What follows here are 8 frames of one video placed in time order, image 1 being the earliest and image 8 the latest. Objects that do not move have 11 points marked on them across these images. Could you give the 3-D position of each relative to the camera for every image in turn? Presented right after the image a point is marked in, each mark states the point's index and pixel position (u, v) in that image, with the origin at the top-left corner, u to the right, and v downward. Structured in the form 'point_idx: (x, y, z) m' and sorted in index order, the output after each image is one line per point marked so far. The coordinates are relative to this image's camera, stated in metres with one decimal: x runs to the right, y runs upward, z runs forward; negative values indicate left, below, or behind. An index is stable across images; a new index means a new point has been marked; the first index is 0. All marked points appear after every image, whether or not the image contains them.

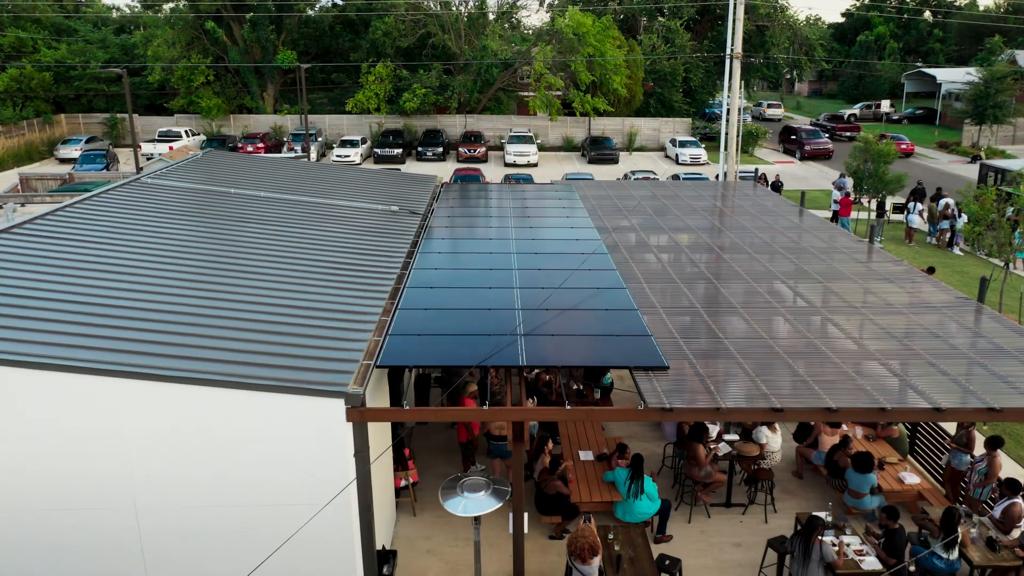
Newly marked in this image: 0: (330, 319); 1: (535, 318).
0: (-2.0, -0.4, +8.6) m
1: (+0.3, -0.4, +9.0) m
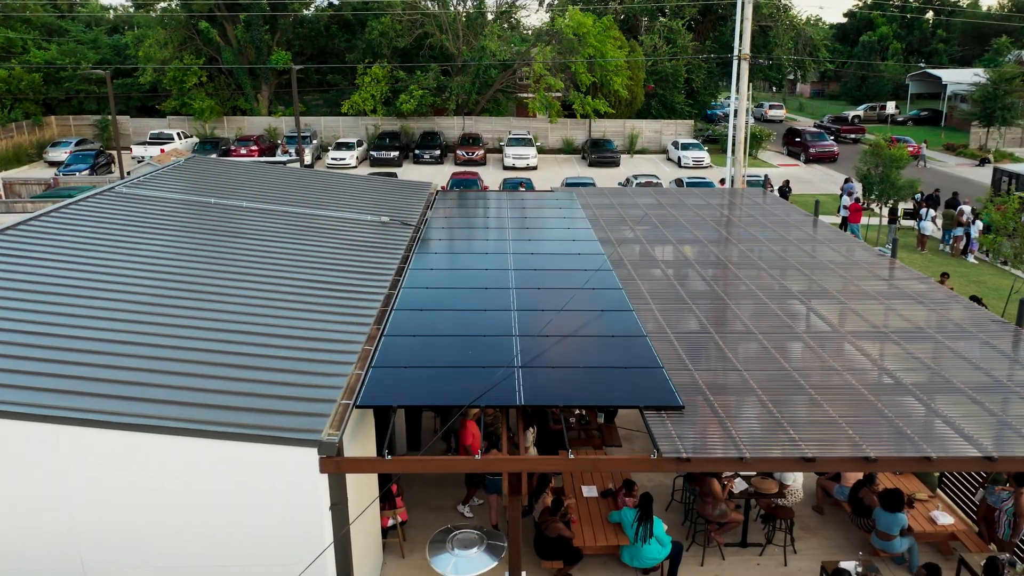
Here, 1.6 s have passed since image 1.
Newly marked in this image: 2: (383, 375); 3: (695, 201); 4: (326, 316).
0: (-2.1, -0.6, +7.8) m
1: (+0.2, -0.6, +8.2) m
2: (-1.2, -0.8, +7.5) m
3: (+4.1, +1.9, +17.5) m
4: (-2.1, -0.4, +8.7) m
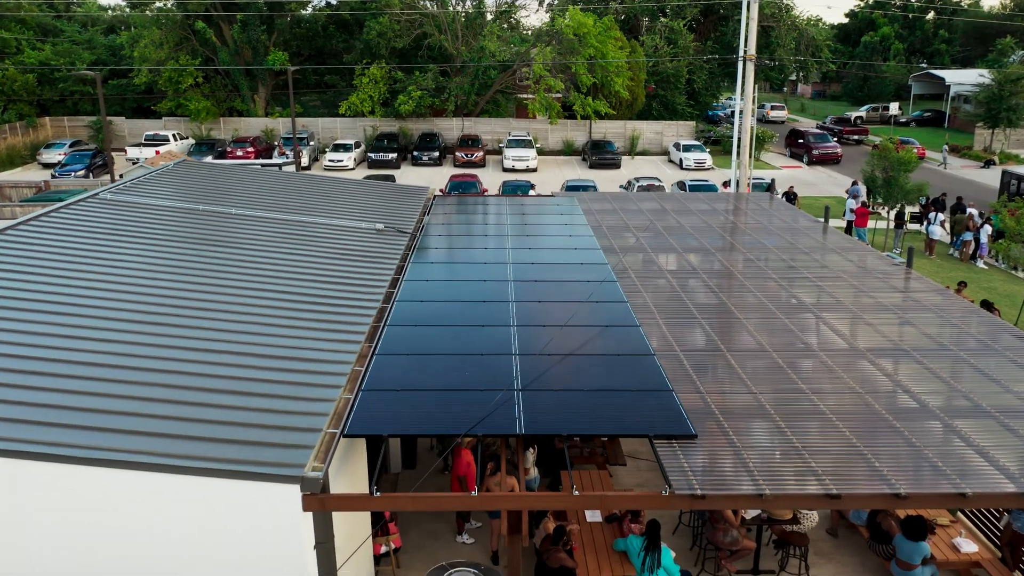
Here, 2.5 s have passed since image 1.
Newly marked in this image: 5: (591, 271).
0: (-2.1, -0.8, +7.3) m
1: (+0.2, -0.8, +7.7) m
2: (-1.2, -1.0, +7.0) m
3: (+4.0, +1.8, +17.0) m
4: (-2.1, -0.5, +8.2) m
5: (+1.2, +0.3, +11.6) m
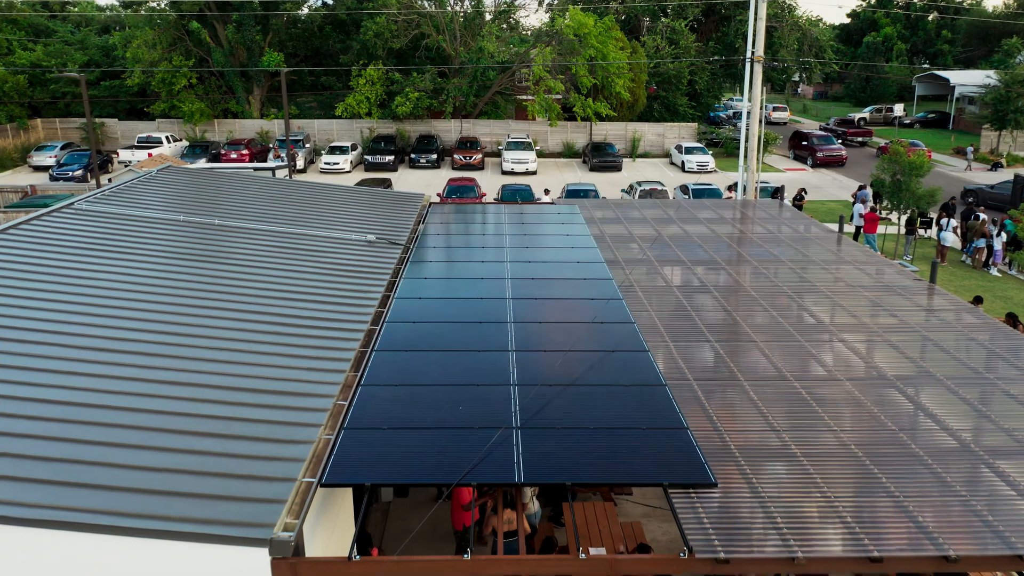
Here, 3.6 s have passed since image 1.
0: (-2.1, -1.0, +6.6) m
1: (+0.2, -1.0, +7.1) m
2: (-1.3, -1.2, +6.3) m
3: (+4.0, +1.5, +16.4) m
4: (-2.1, -0.7, +7.6) m
5: (+1.2, 0.0, +10.9) m
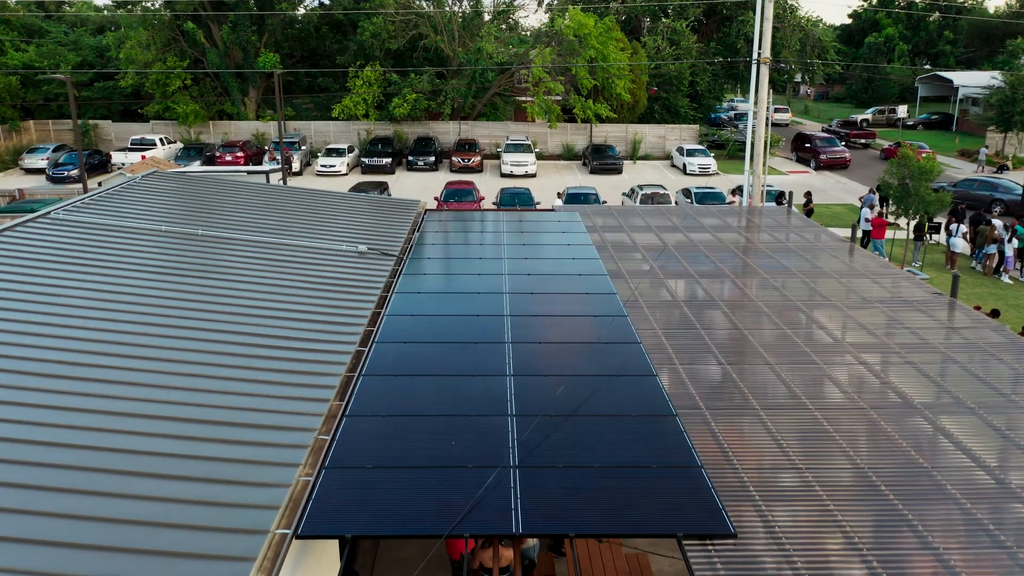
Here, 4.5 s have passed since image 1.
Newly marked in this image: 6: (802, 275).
0: (-2.1, -1.2, +6.1) m
1: (+0.2, -1.2, +6.5) m
2: (-1.3, -1.4, +5.8) m
3: (+4.0, +1.3, +15.8) m
4: (-2.1, -0.9, +7.0) m
5: (+1.1, -0.2, +10.4) m
6: (+4.6, +0.2, +12.5) m
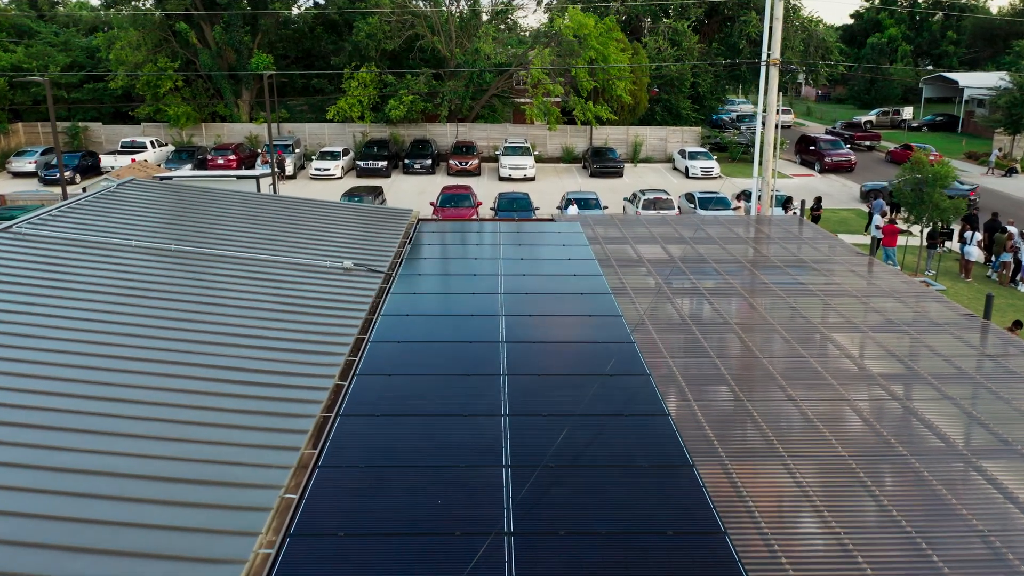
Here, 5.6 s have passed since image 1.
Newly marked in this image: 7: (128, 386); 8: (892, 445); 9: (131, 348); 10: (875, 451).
0: (-2.2, -1.5, +5.3) m
1: (+0.1, -1.5, +5.7) m
2: (-1.3, -1.7, +5.0) m
3: (+3.9, +1.1, +15.0) m
4: (-2.2, -1.2, +6.2) m
5: (+1.1, -0.4, +9.6) m
6: (+4.6, 0.0, +11.7) m
7: (-3.4, -0.9, +7.0) m
8: (+3.6, -1.5, +7.3) m
9: (-3.8, -0.6, +8.0) m
10: (+3.4, -1.5, +7.3) m
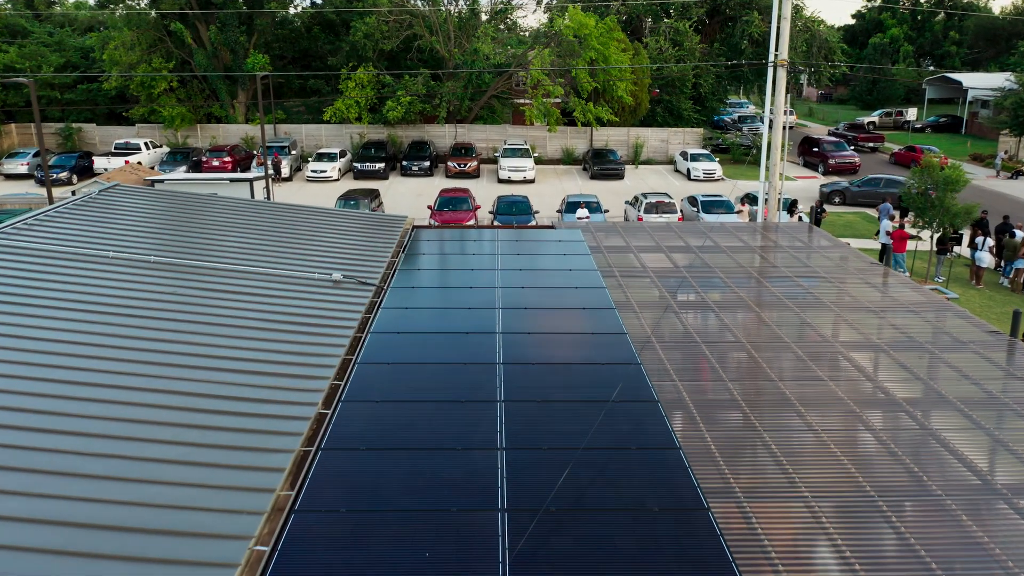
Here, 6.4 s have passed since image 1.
0: (-2.2, -1.6, +4.7) m
1: (+0.1, -1.6, +5.2) m
2: (-1.3, -1.9, +4.4) m
3: (+3.9, +0.9, +14.5) m
4: (-2.2, -1.4, +5.7) m
5: (+1.1, -0.6, +9.0) m
6: (+4.6, -0.2, +11.2) m
7: (-3.4, -1.0, +6.5) m
8: (+3.6, -1.7, +6.8) m
9: (-3.8, -0.8, +7.4) m
10: (+3.4, -1.7, +6.7) m
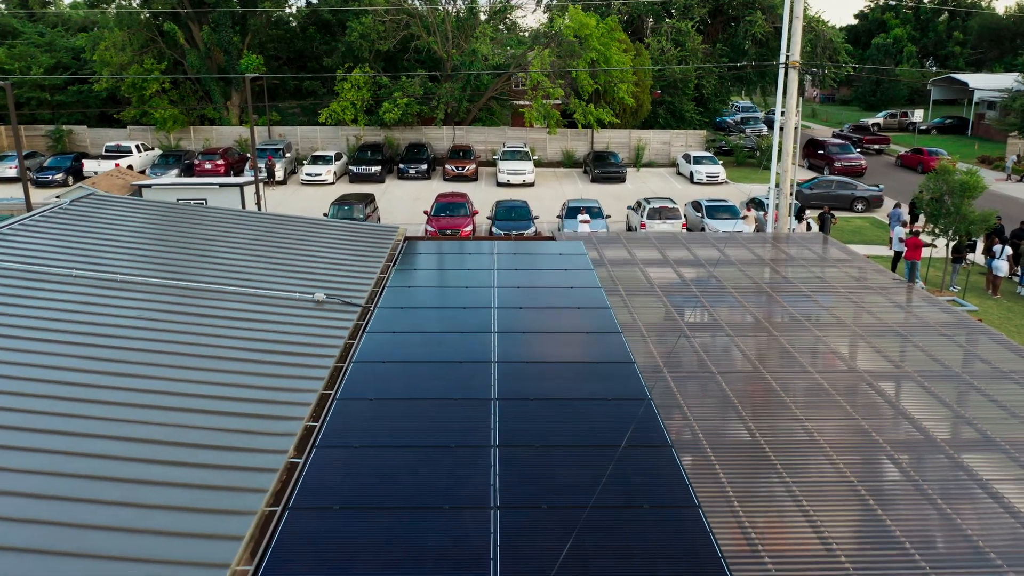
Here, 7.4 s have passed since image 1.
0: (-2.2, -1.9, +4.0) m
1: (+0.1, -1.9, +4.4) m
2: (-1.4, -2.1, +3.7) m
3: (+3.9, +0.7, +13.7) m
4: (-2.2, -1.6, +4.9) m
5: (+1.0, -0.8, +8.3) m
6: (+4.5, -0.5, +10.4) m
7: (-3.4, -1.3, +5.7) m
8: (+3.6, -1.9, +6.0) m
9: (-3.9, -1.0, +6.6) m
10: (+3.3, -1.9, +5.9) m
